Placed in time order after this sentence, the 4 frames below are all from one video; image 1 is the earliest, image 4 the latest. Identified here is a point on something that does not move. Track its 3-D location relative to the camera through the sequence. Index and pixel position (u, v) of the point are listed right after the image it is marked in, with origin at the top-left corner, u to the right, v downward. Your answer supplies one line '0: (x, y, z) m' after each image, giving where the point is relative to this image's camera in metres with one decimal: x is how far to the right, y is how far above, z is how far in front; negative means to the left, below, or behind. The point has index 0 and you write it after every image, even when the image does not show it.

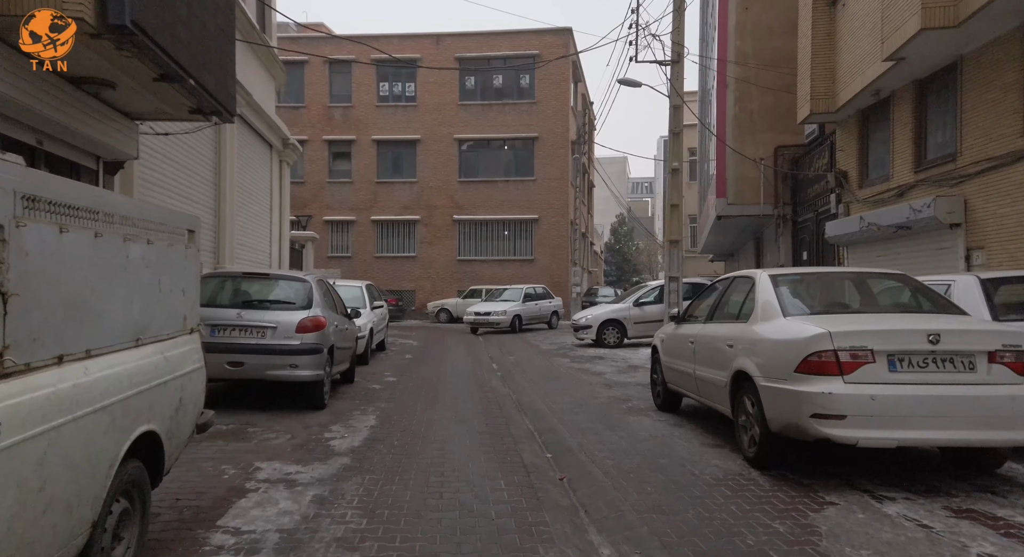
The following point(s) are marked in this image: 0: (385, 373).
0: (-2.4, -1.8, +11.5) m
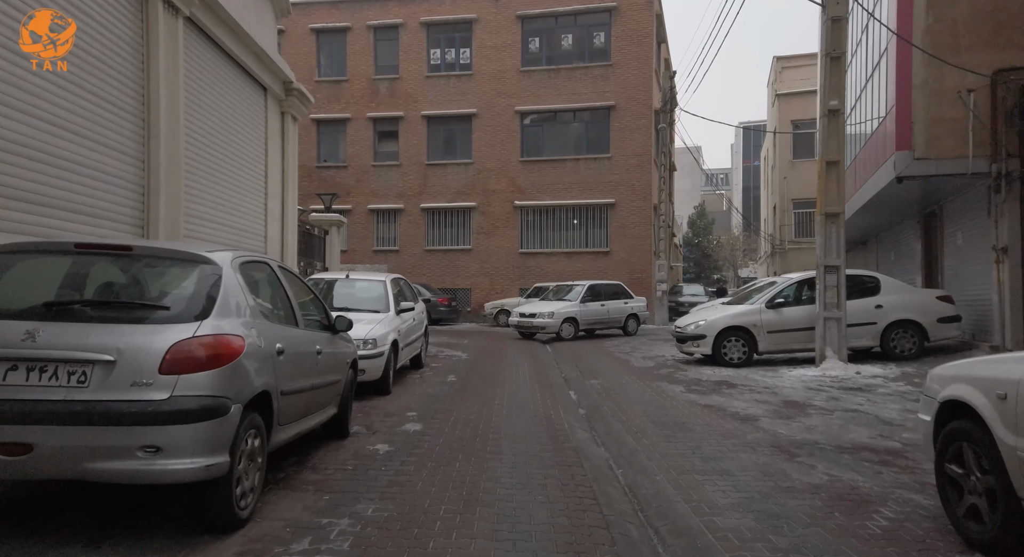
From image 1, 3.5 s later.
0: (-1.3, -1.7, +7.3) m
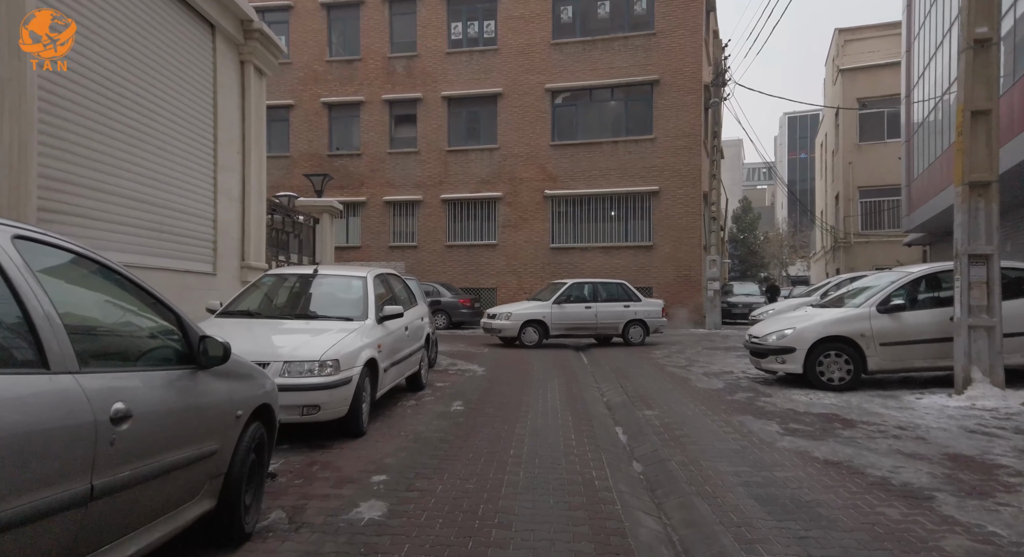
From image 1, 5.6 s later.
0: (-1.1, -1.6, +4.7) m
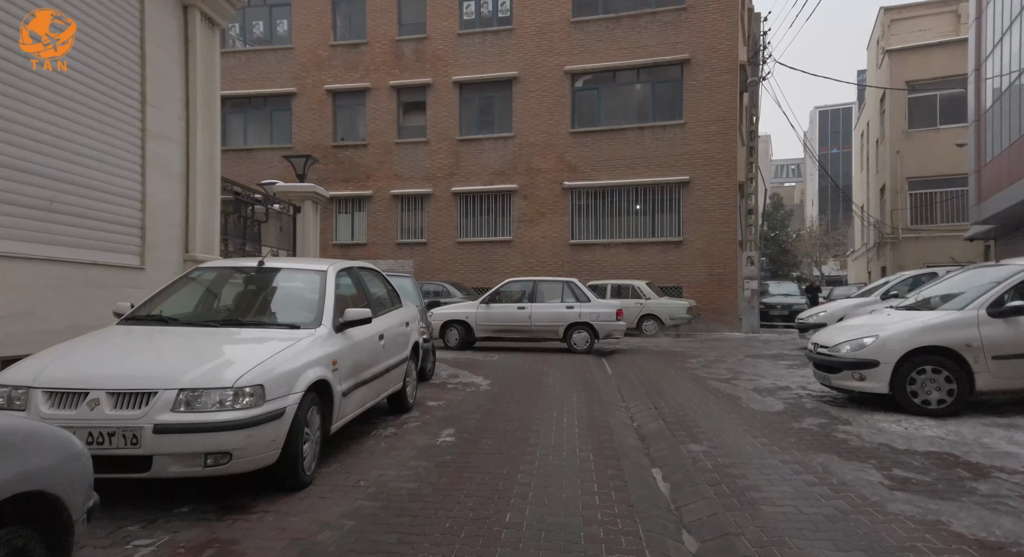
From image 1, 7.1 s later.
0: (-1.2, -1.5, +3.0) m
